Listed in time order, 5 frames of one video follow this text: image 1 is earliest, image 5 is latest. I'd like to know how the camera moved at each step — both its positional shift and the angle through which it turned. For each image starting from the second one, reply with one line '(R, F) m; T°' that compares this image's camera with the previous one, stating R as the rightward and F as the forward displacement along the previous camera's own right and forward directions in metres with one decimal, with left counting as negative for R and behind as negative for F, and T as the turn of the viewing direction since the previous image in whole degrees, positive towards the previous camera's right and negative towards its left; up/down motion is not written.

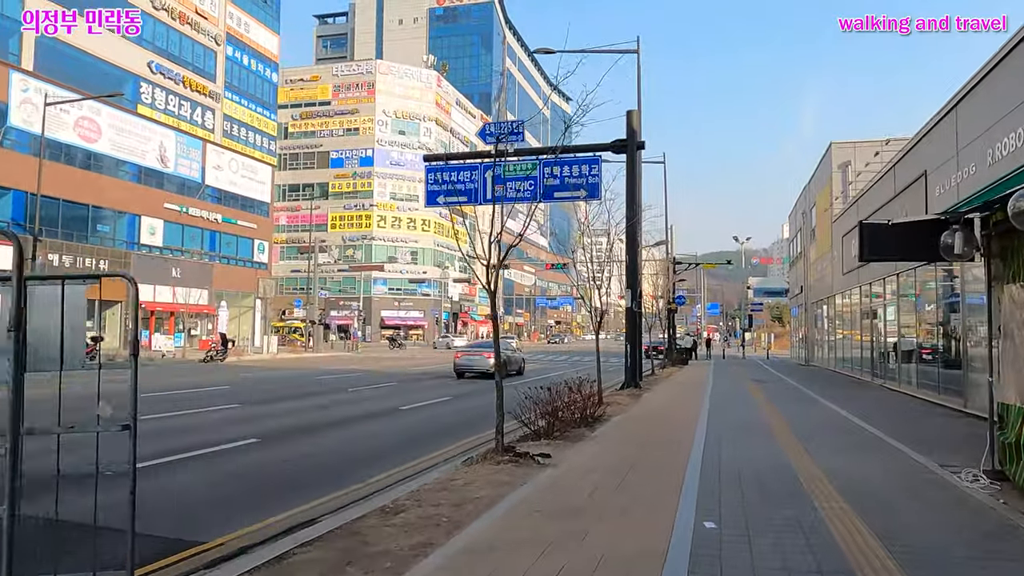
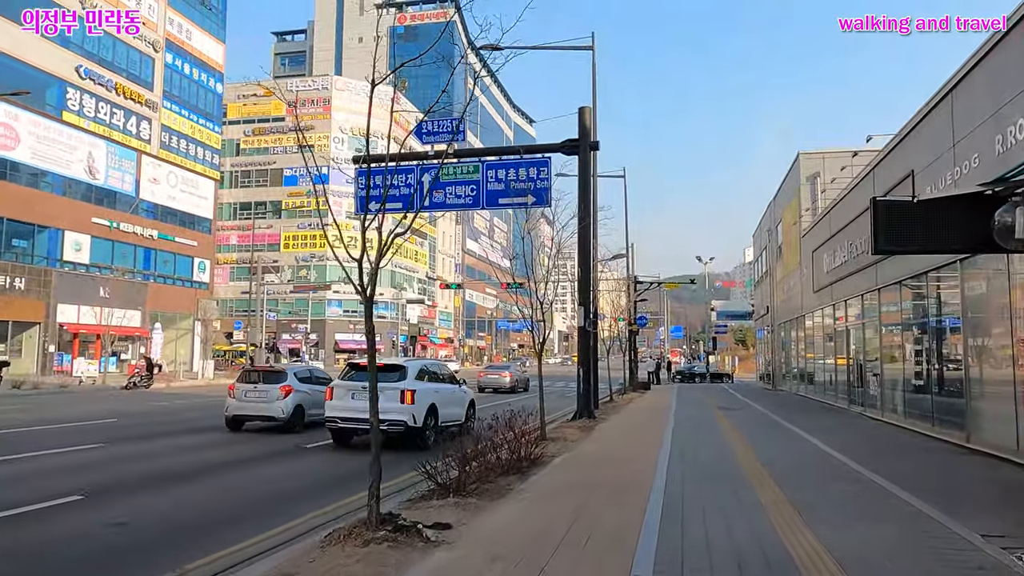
(+0.6, +2.2) m; +3°
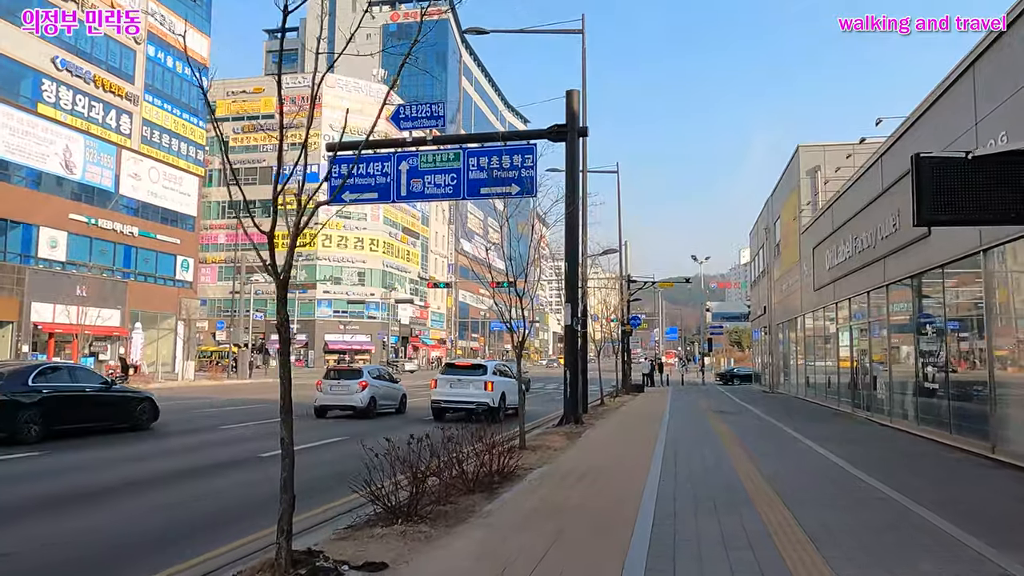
(+0.3, +1.1) m; 0°
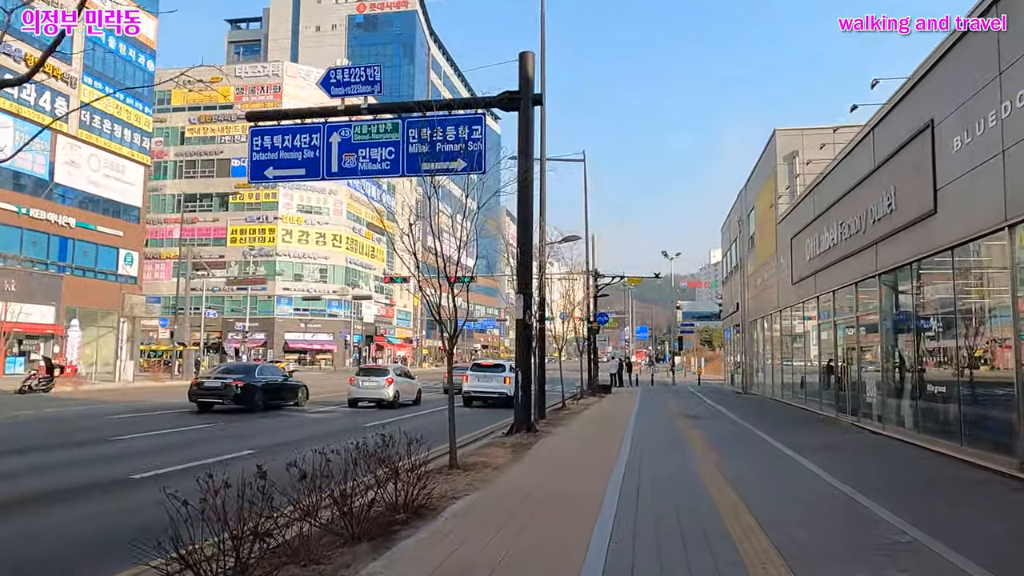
(+0.5, +1.9) m; +2°
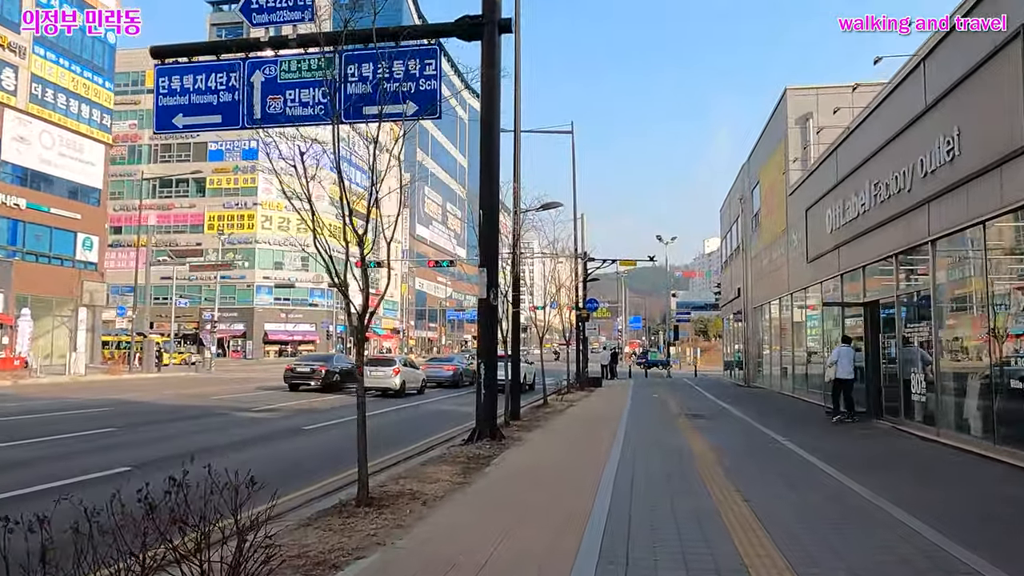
(+0.5, +2.6) m; 0°
